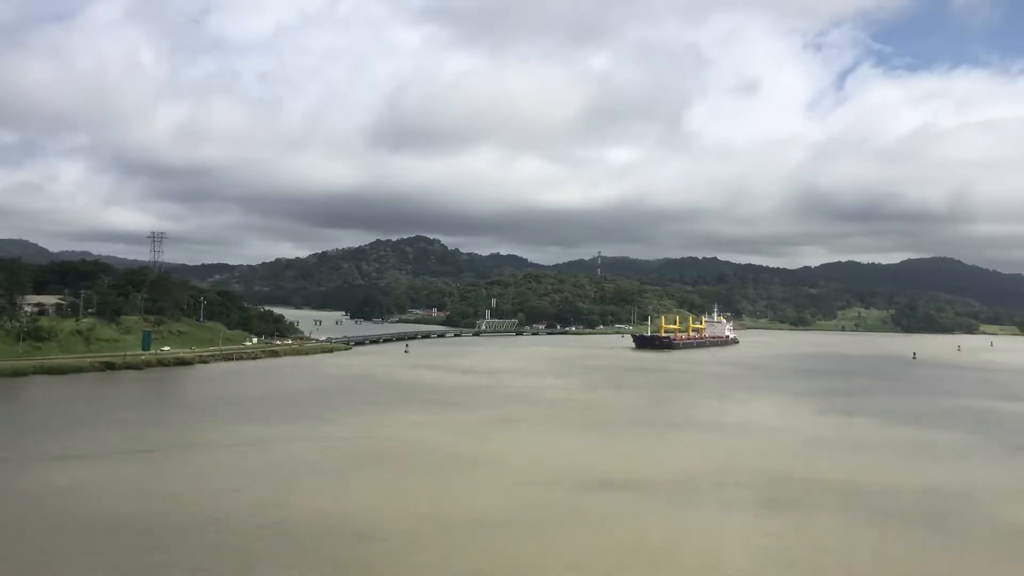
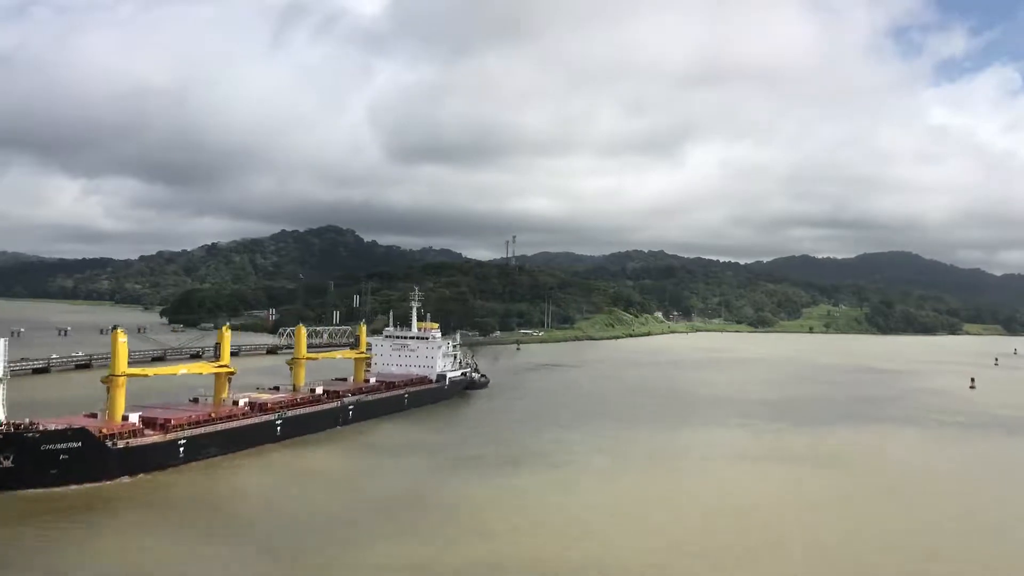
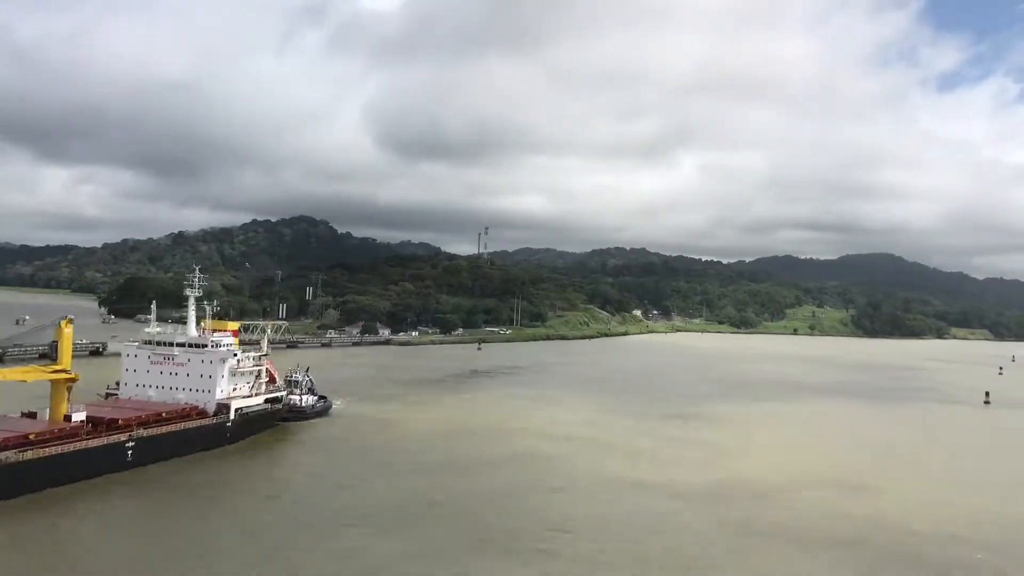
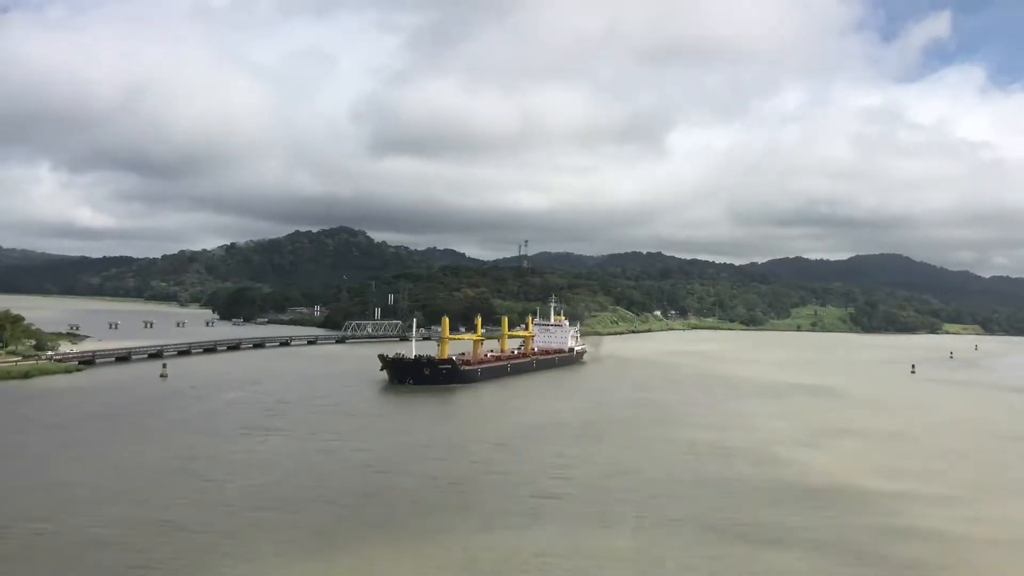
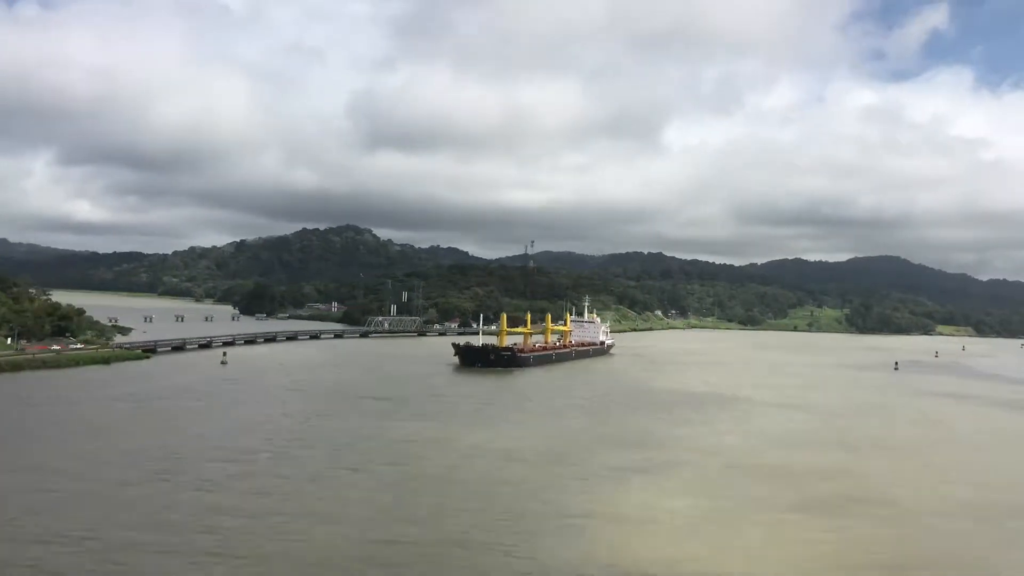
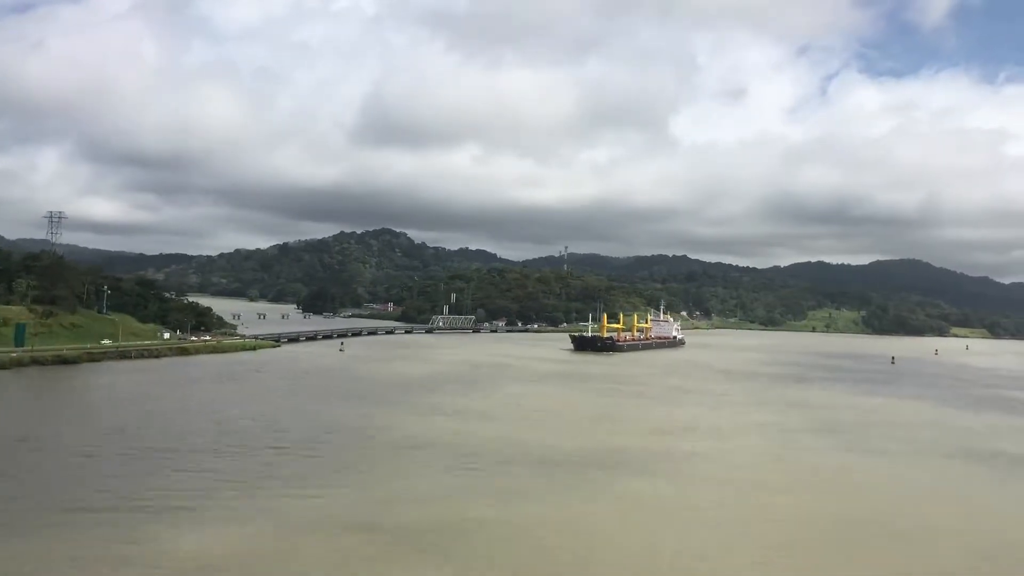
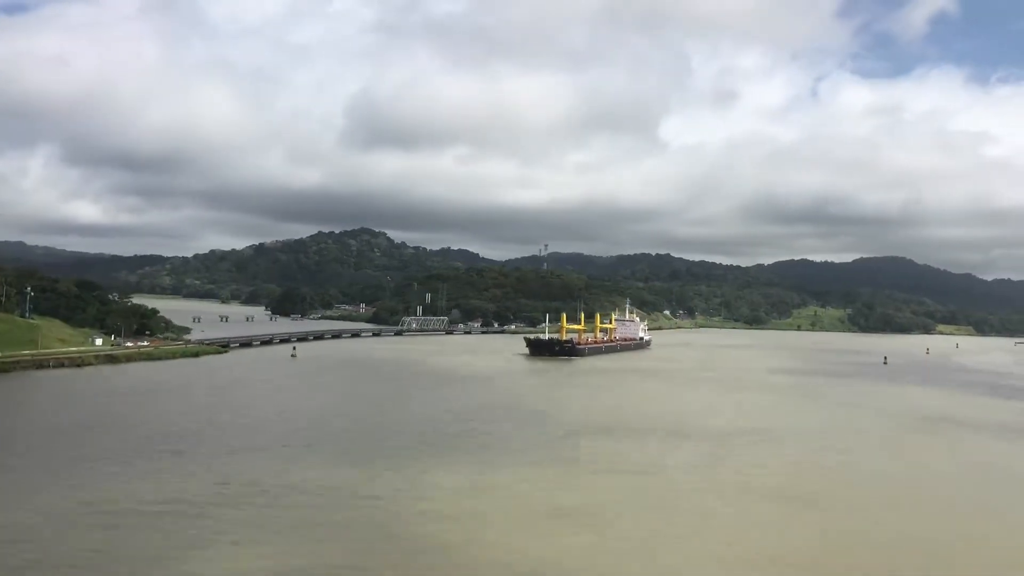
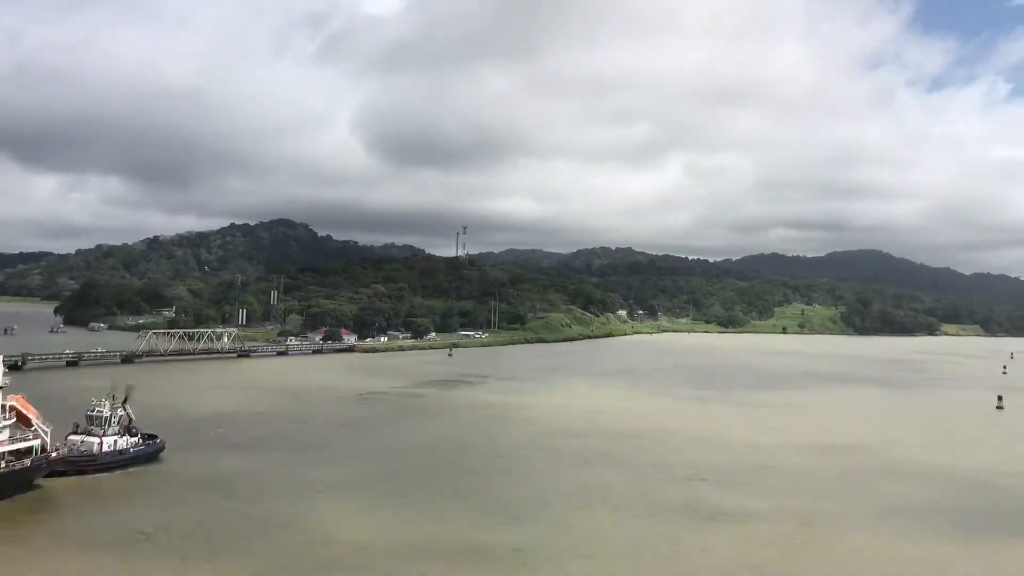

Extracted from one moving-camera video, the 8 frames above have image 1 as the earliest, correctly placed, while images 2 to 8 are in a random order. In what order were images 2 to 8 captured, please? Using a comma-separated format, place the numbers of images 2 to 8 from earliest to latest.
6, 7, 5, 4, 2, 3, 8
